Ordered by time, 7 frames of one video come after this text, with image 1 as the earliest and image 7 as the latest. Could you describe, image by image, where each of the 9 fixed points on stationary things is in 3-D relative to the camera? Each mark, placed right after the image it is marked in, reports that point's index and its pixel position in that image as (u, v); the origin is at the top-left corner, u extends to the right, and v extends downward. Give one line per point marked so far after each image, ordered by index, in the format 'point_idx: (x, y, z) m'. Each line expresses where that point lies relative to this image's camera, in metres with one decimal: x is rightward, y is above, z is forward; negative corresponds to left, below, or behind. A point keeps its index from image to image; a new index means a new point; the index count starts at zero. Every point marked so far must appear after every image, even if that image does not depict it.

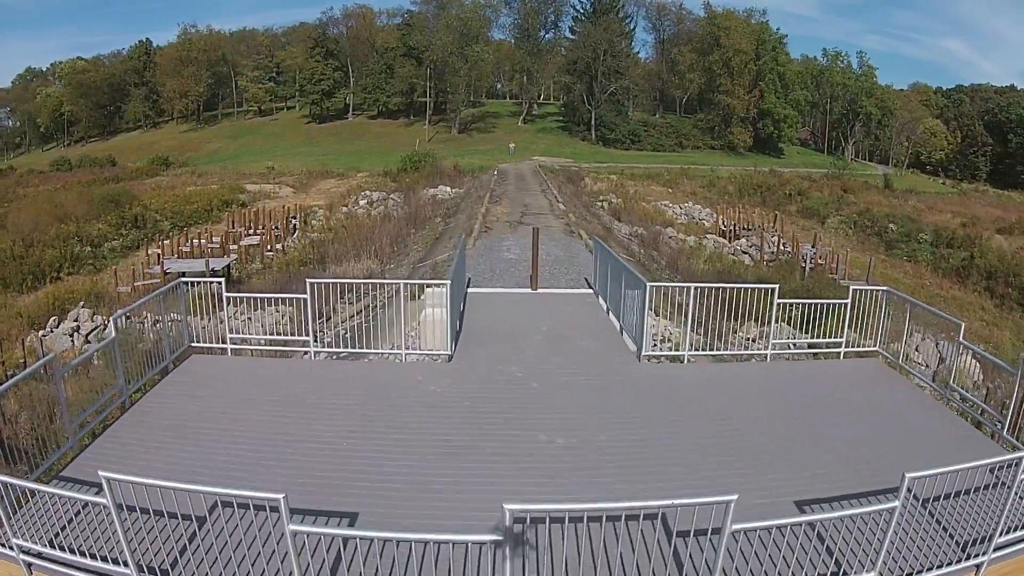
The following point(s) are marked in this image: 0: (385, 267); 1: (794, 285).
0: (-3.3, +0.5, +16.4) m
1: (+6.6, +0.1, +15.0) m
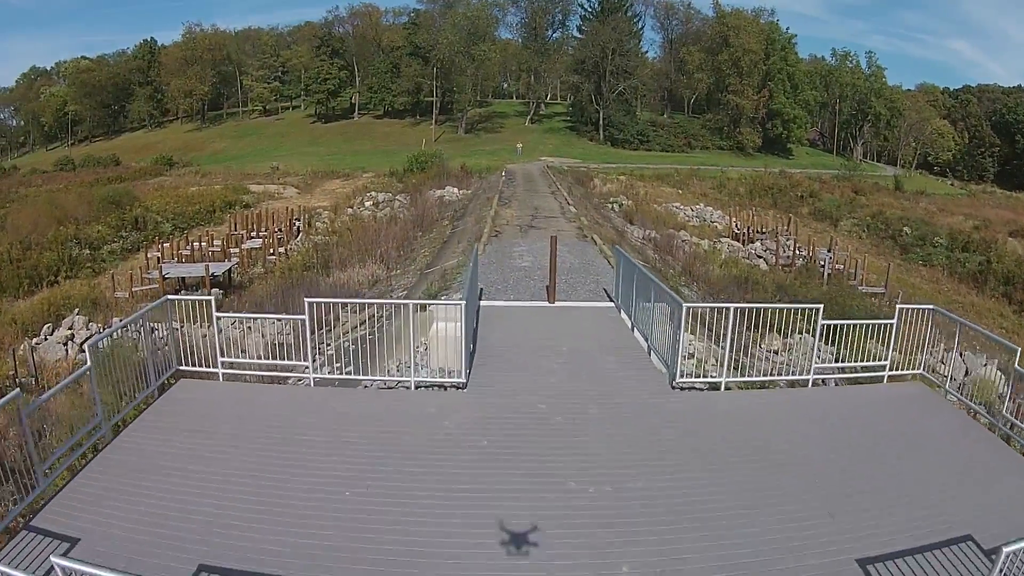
0: (-3.1, +0.4, +15.9) m
1: (+6.8, -0.1, +14.4) m
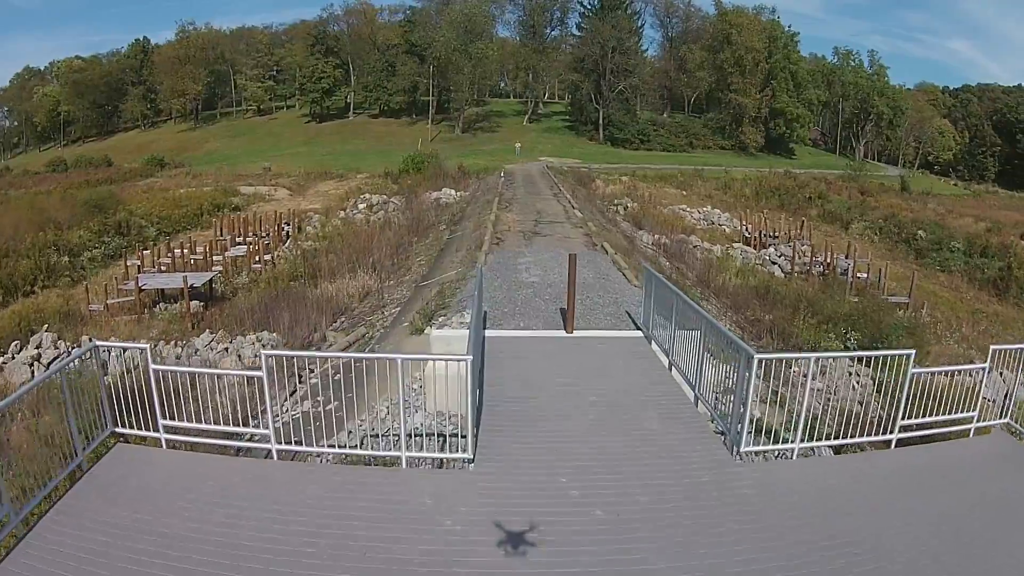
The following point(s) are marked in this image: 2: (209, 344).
0: (-3.0, +0.1, +14.8) m
1: (+6.9, -0.3, +13.4) m
2: (-6.0, -1.1, +12.6) m
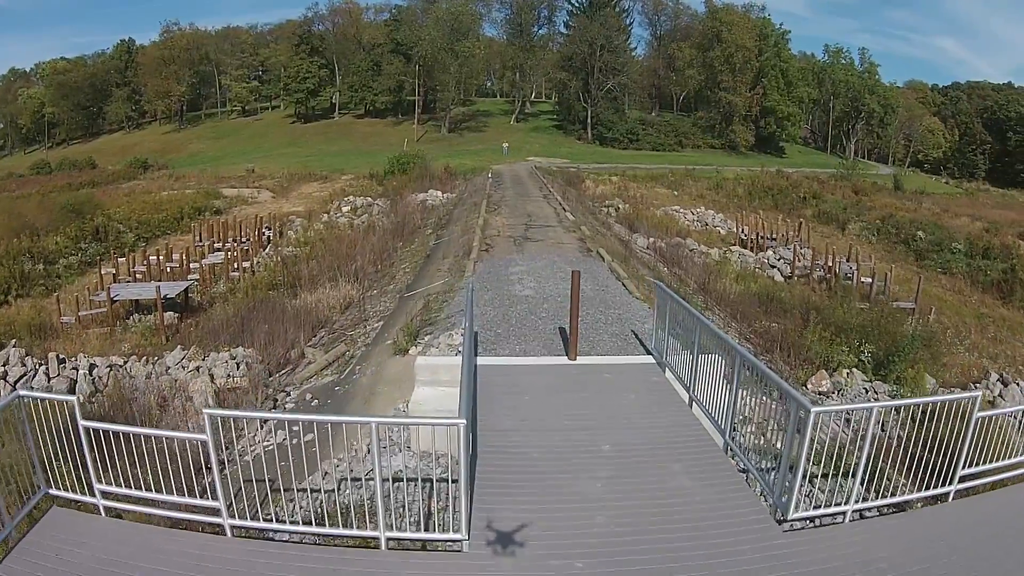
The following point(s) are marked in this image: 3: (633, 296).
0: (-3.2, -0.1, +14.0) m
1: (+6.7, -0.5, +12.8) m
2: (-6.1, -1.4, +11.8) m
3: (+2.0, -0.2, +10.1) m
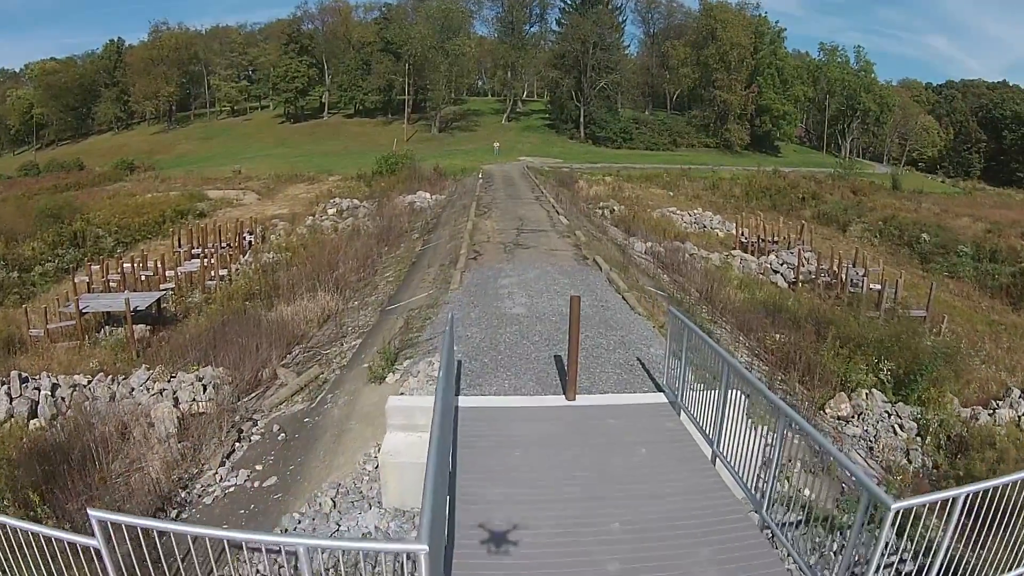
0: (-3.4, -0.3, +13.1) m
1: (+6.5, -0.6, +12.0) m
2: (-6.2, -1.6, +10.9) m
3: (+1.8, -0.4, +9.3) m
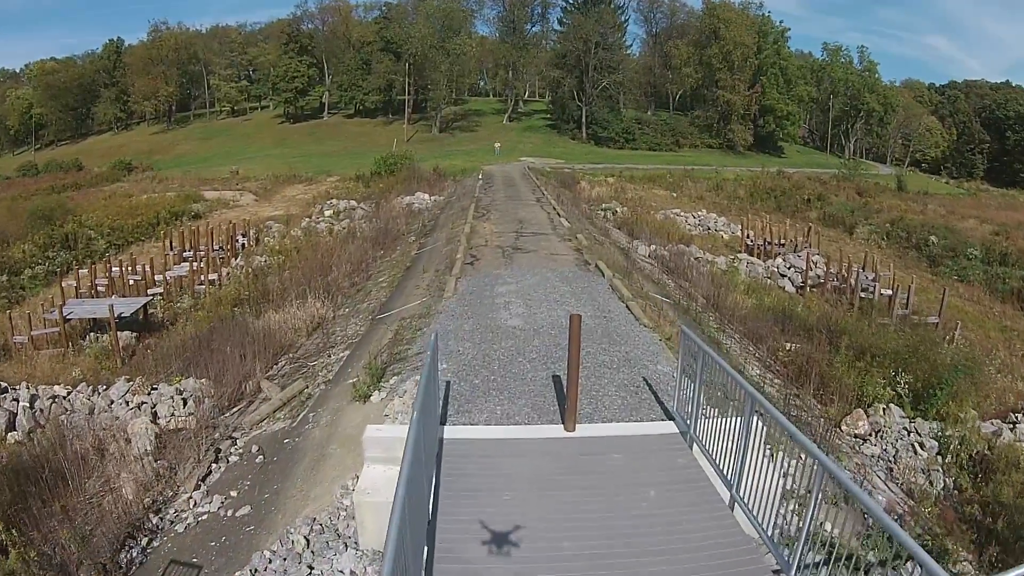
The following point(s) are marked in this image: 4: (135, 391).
0: (-3.4, -0.4, +12.6) m
1: (+6.5, -0.8, +11.5) m
2: (-6.3, -1.7, +10.3) m
3: (+1.8, -0.5, +8.7) m
4: (-6.2, -1.7, +10.5) m
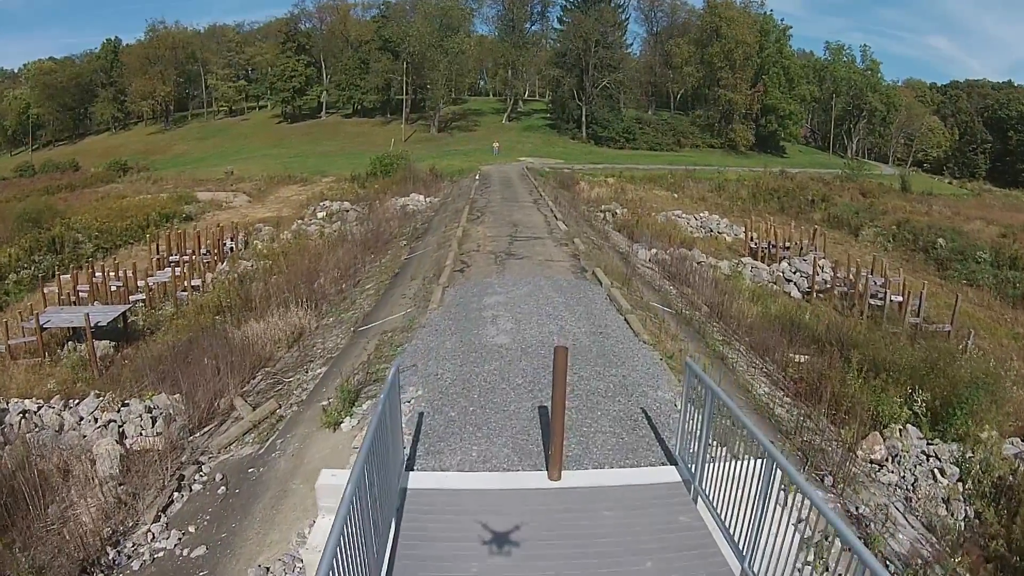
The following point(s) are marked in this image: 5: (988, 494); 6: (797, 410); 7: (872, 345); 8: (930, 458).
0: (-3.5, -0.6, +12.0) m
1: (+6.4, -0.9, +10.8) m
2: (-6.4, -1.9, +9.8) m
3: (+1.6, -0.6, +8.1) m
4: (-6.3, -1.8, +9.9) m
5: (+5.4, -2.3, +7.2) m
6: (+3.7, -1.6, +8.4) m
7: (+6.0, -0.9, +10.6) m
8: (+5.0, -2.0, +7.6) m
